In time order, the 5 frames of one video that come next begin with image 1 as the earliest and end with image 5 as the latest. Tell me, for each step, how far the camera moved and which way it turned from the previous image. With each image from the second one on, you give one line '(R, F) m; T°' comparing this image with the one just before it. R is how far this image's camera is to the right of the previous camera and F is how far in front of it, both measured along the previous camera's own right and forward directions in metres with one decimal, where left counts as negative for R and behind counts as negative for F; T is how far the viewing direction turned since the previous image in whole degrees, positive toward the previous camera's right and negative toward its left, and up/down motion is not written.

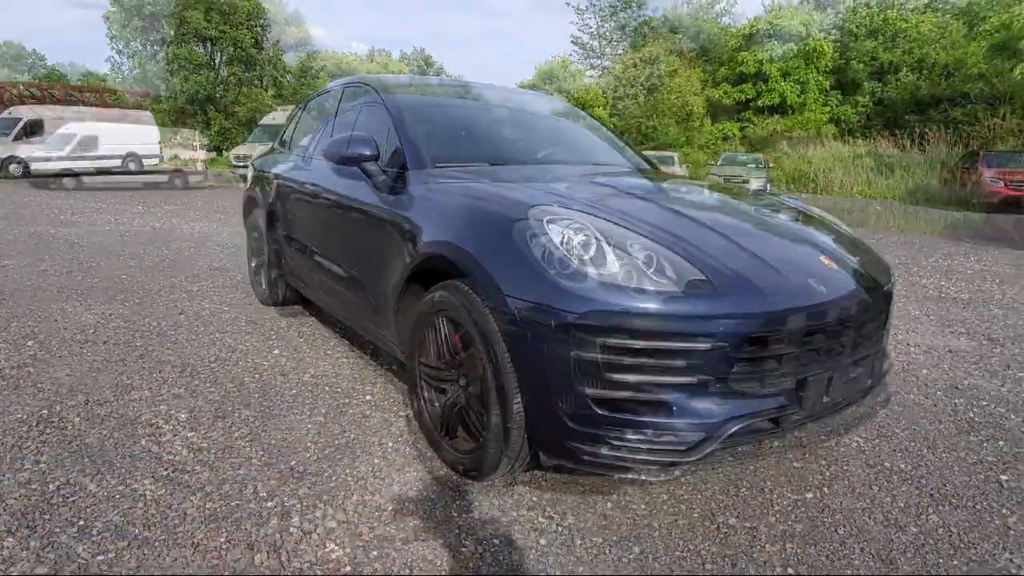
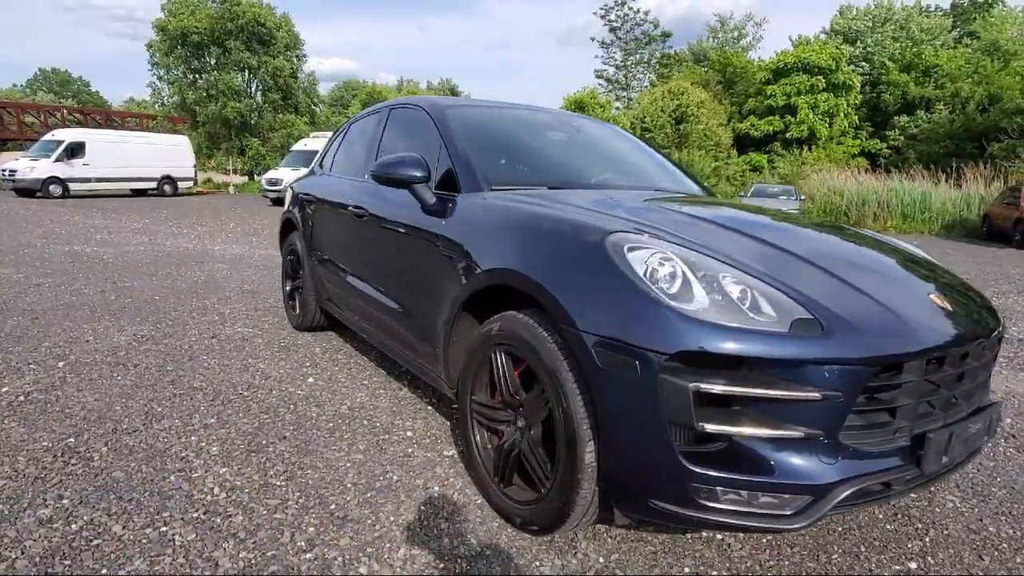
(-0.2, +0.2) m; -2°
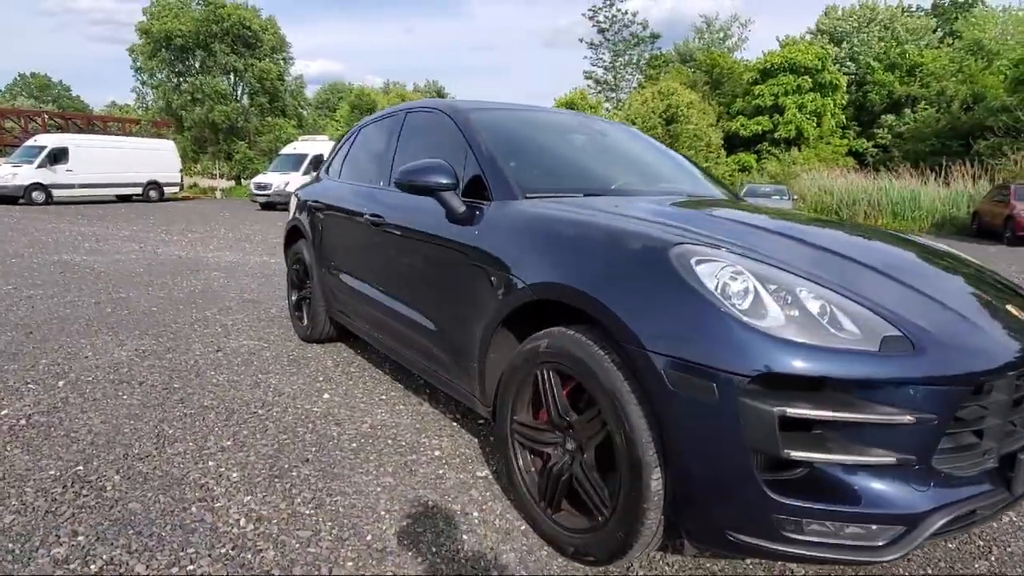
(-0.2, +0.1) m; +1°
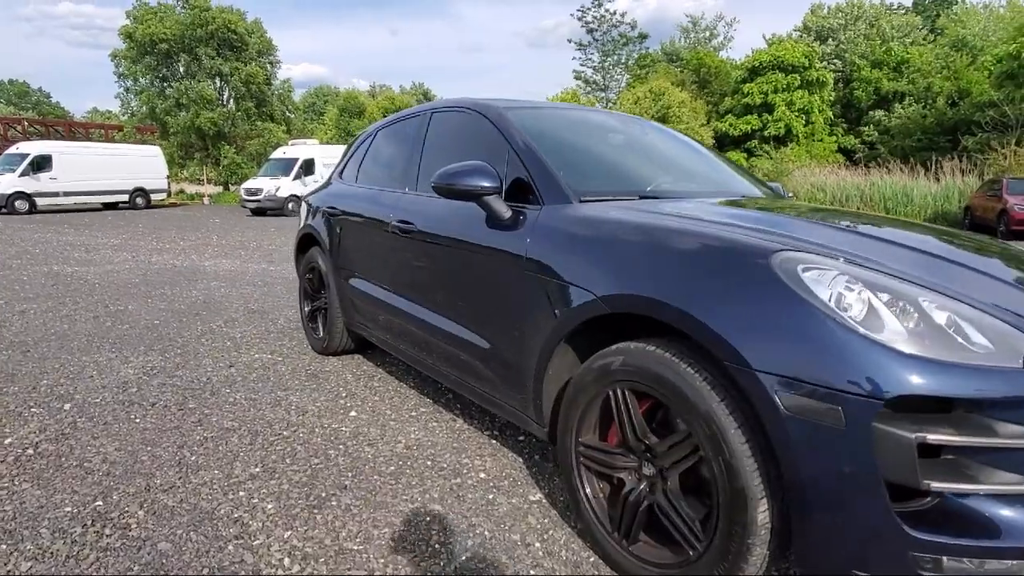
(-0.3, +0.2) m; +1°
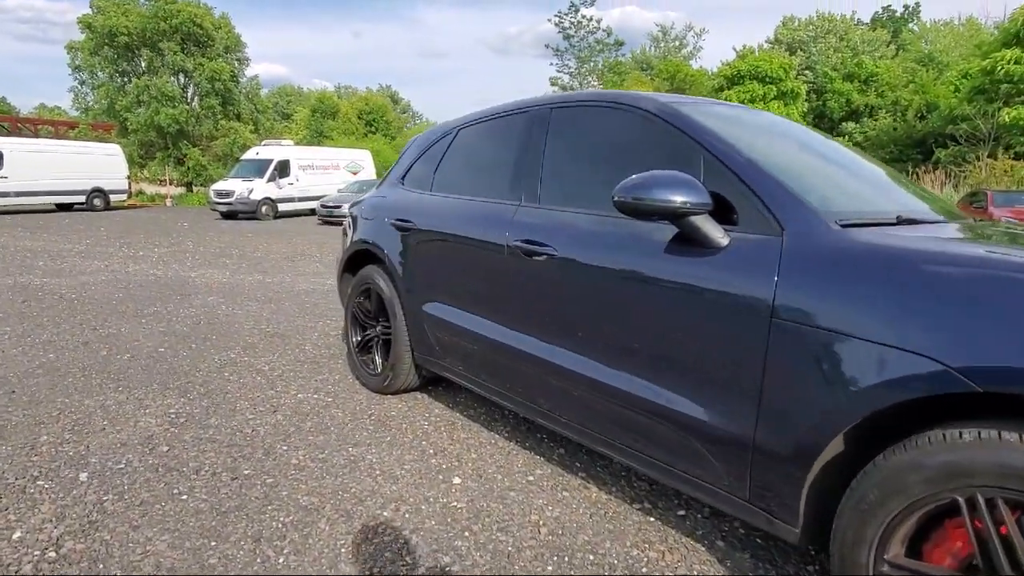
(-0.8, +0.6) m; +3°
